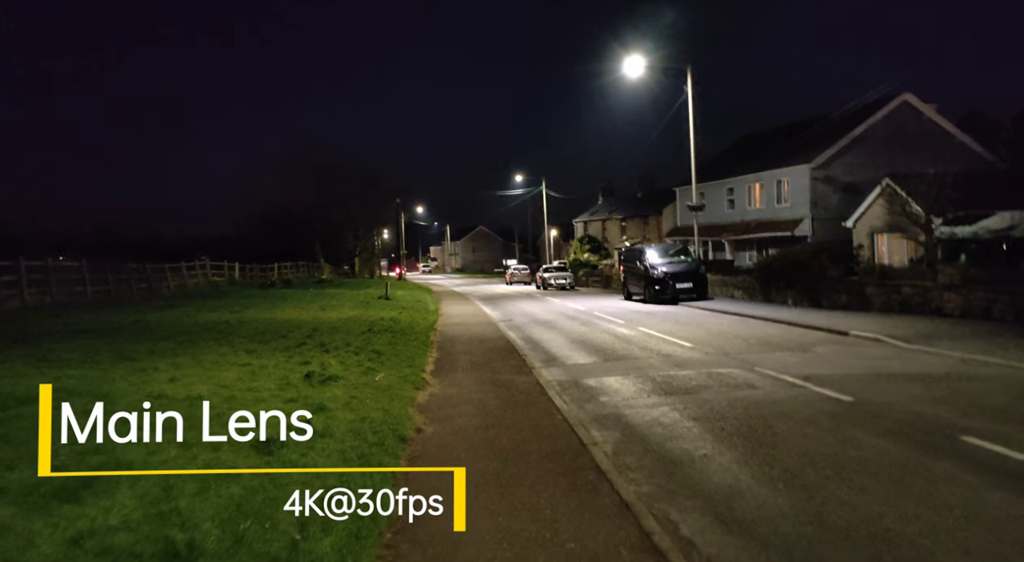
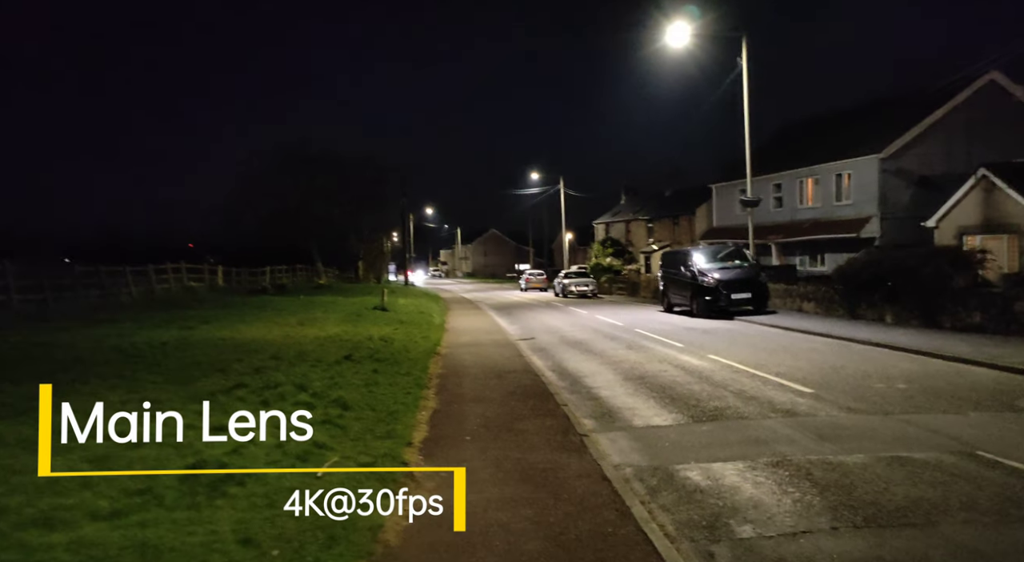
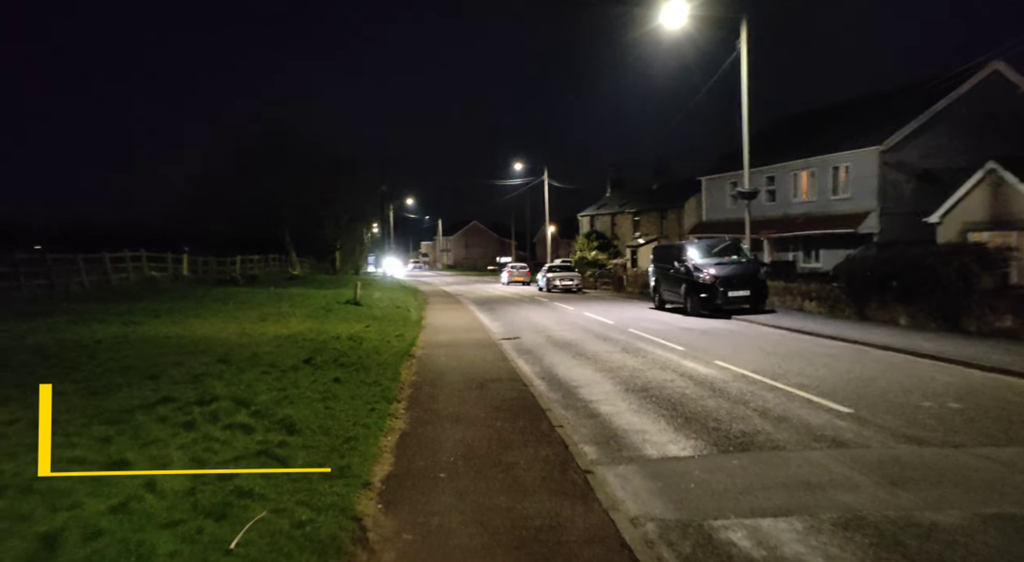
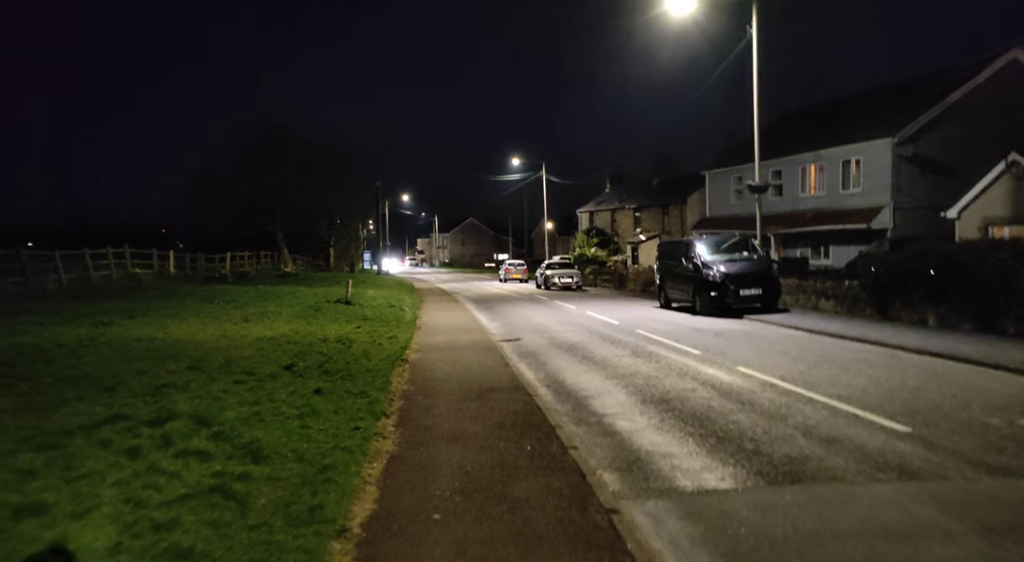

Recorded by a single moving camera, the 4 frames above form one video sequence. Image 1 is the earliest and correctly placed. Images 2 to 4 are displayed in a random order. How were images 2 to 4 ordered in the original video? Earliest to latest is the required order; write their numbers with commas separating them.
2, 3, 4
